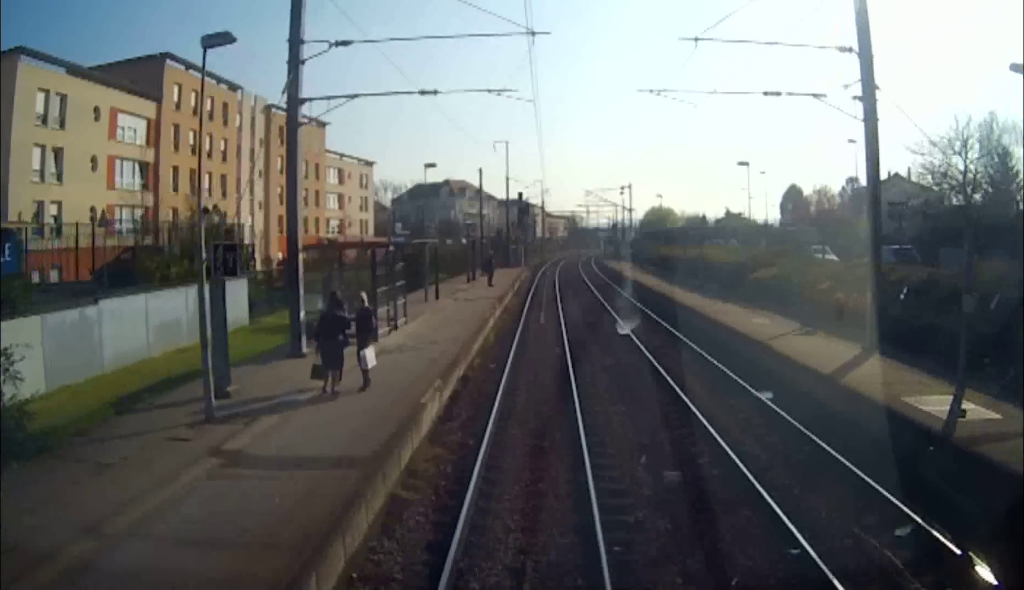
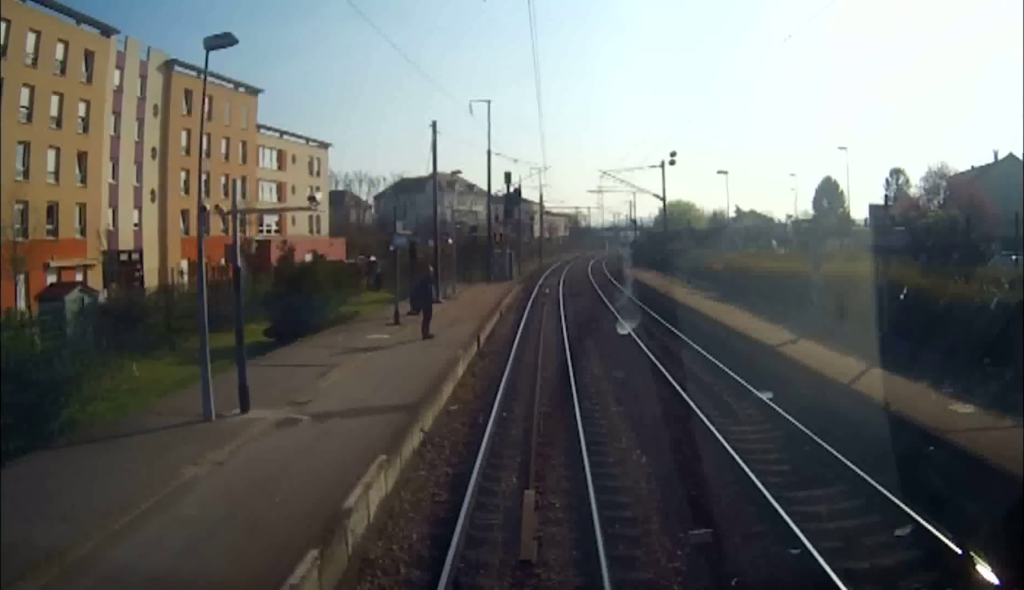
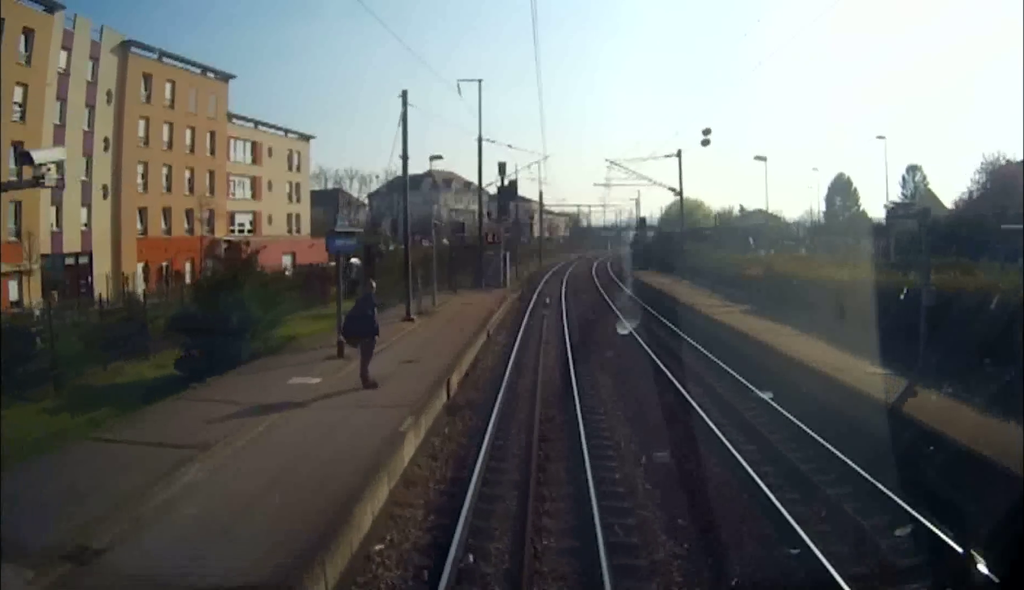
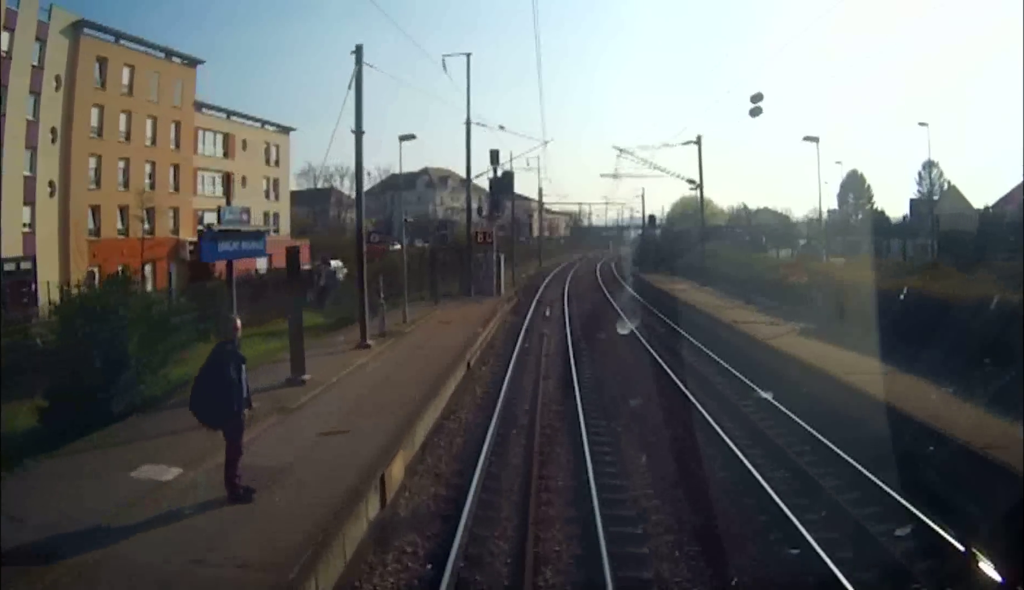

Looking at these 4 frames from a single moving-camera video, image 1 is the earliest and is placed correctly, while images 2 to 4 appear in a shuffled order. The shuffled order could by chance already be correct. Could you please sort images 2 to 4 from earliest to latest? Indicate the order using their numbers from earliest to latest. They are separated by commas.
2, 3, 4
